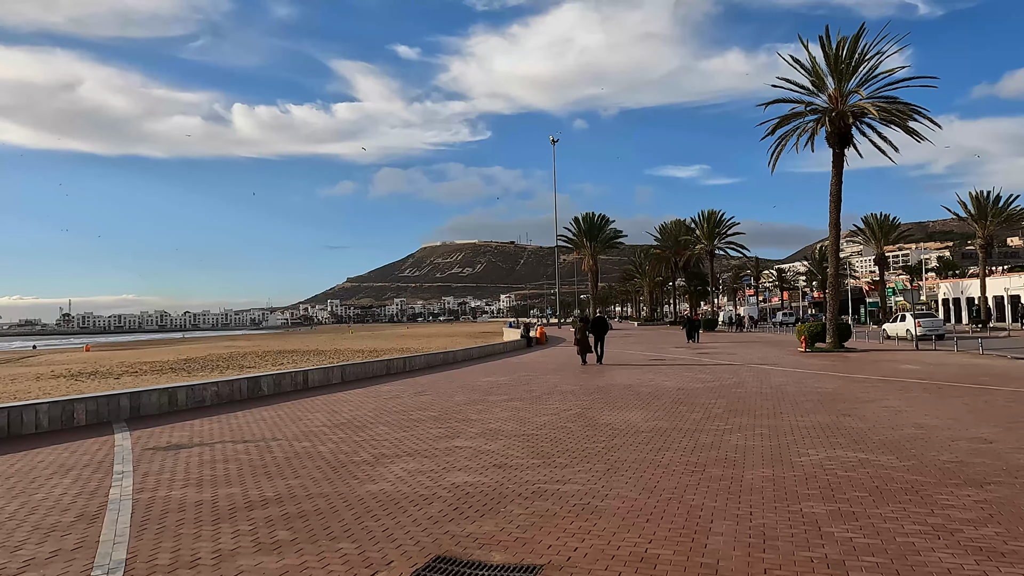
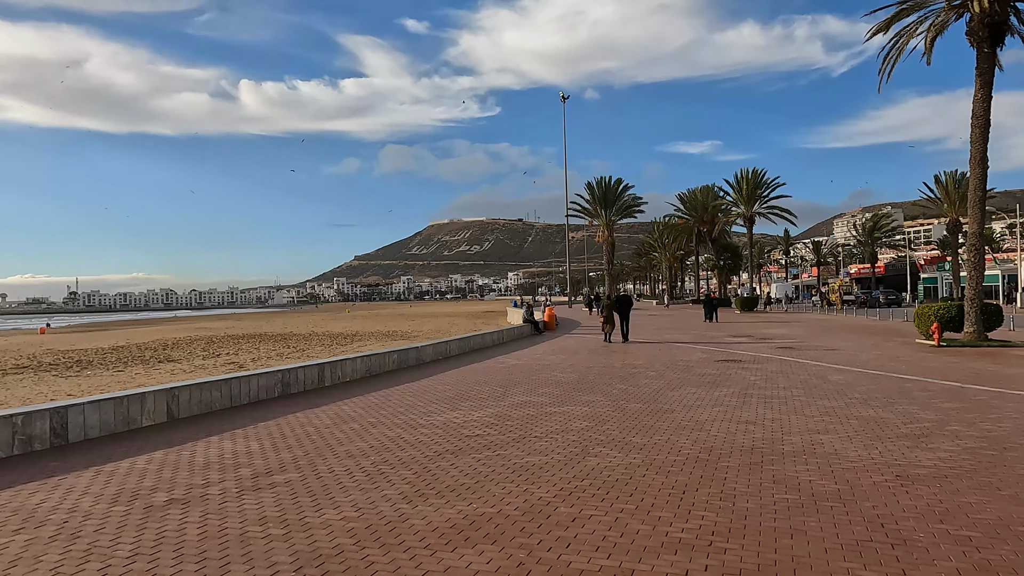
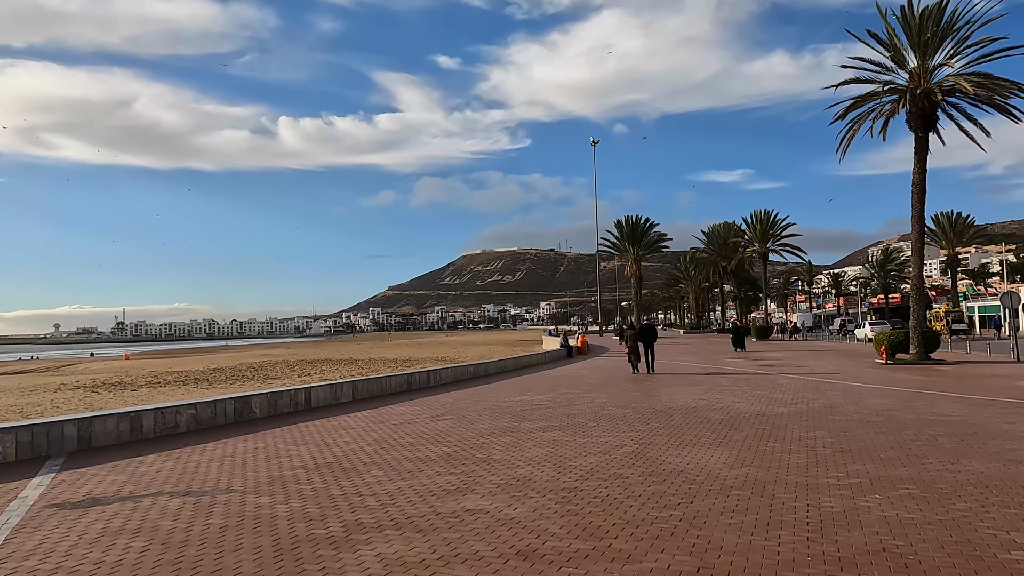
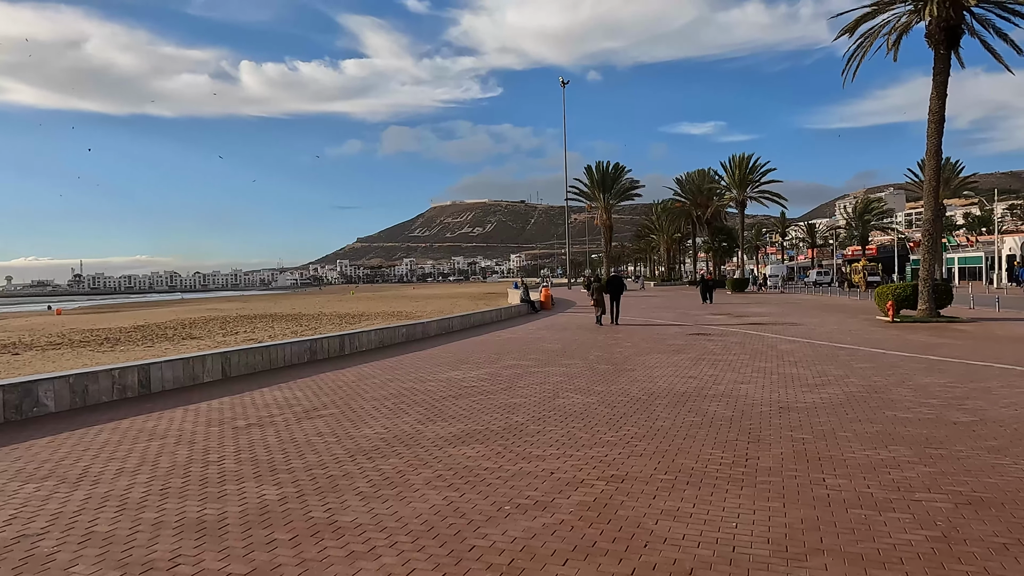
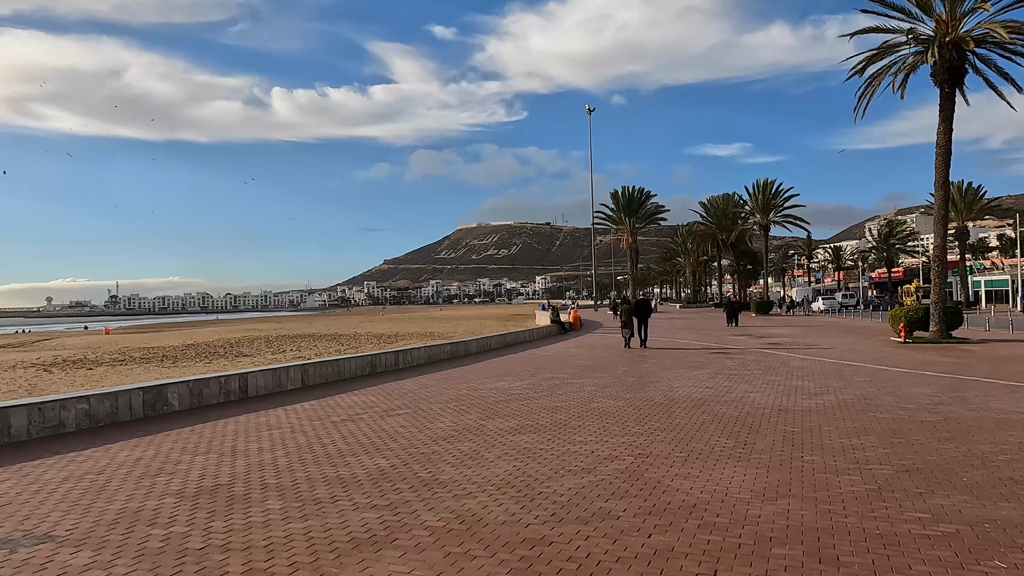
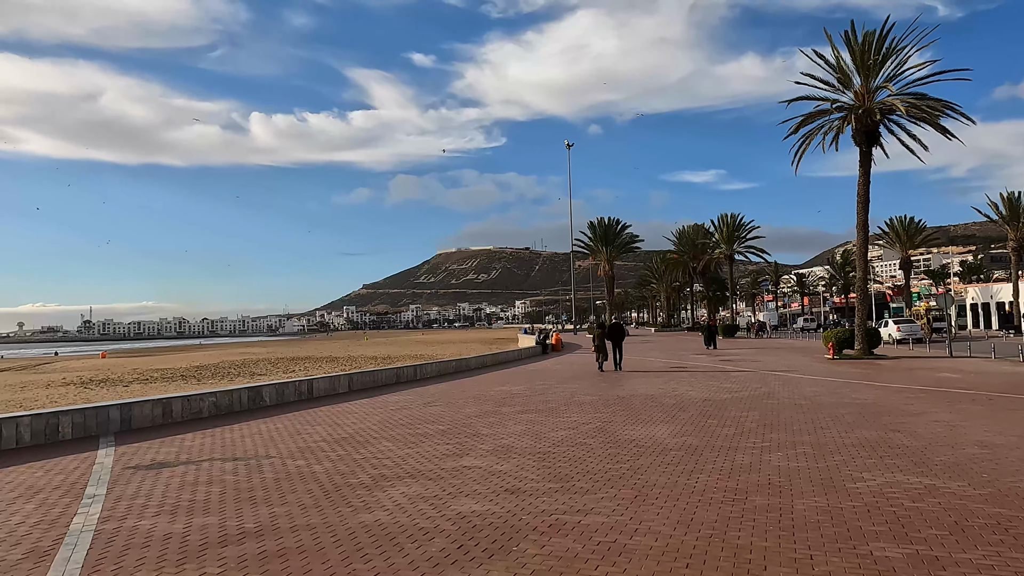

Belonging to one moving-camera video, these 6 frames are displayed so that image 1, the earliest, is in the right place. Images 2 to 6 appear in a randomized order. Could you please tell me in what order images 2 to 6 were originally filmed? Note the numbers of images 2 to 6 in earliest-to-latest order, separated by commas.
6, 3, 5, 4, 2
